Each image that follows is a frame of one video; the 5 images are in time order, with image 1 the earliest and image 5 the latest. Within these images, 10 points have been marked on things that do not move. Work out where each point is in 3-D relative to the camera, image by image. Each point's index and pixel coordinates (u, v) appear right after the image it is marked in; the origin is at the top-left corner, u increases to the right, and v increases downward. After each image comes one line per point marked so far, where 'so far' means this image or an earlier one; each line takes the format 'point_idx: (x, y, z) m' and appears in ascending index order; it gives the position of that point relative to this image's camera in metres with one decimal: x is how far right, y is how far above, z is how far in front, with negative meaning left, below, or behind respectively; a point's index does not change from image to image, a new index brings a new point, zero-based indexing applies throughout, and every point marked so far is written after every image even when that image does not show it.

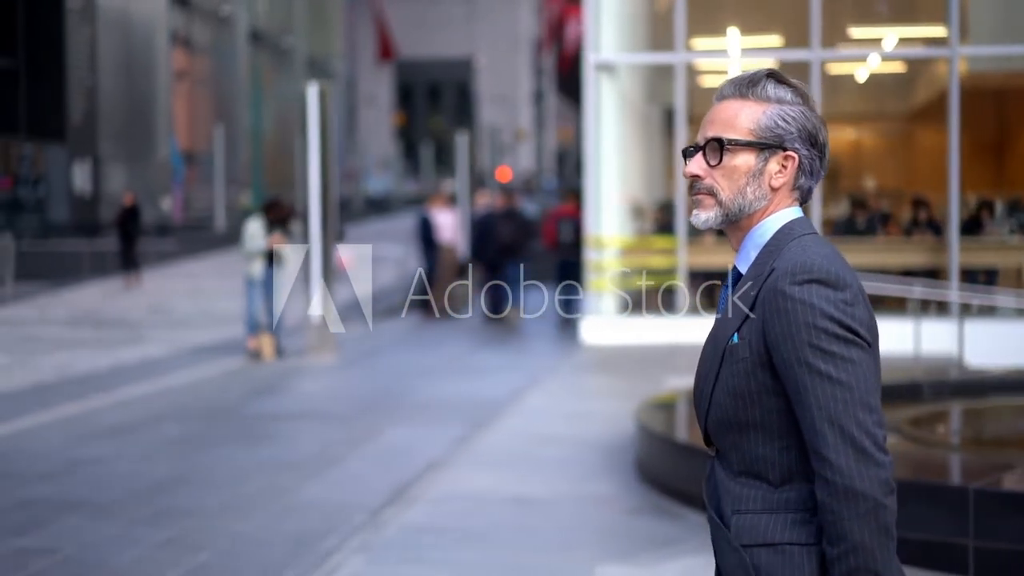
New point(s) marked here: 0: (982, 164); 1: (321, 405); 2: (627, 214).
0: (+5.4, +1.4, +15.4) m
1: (-1.6, -1.0, +10.9) m
2: (+1.4, +0.9, +16.5) m
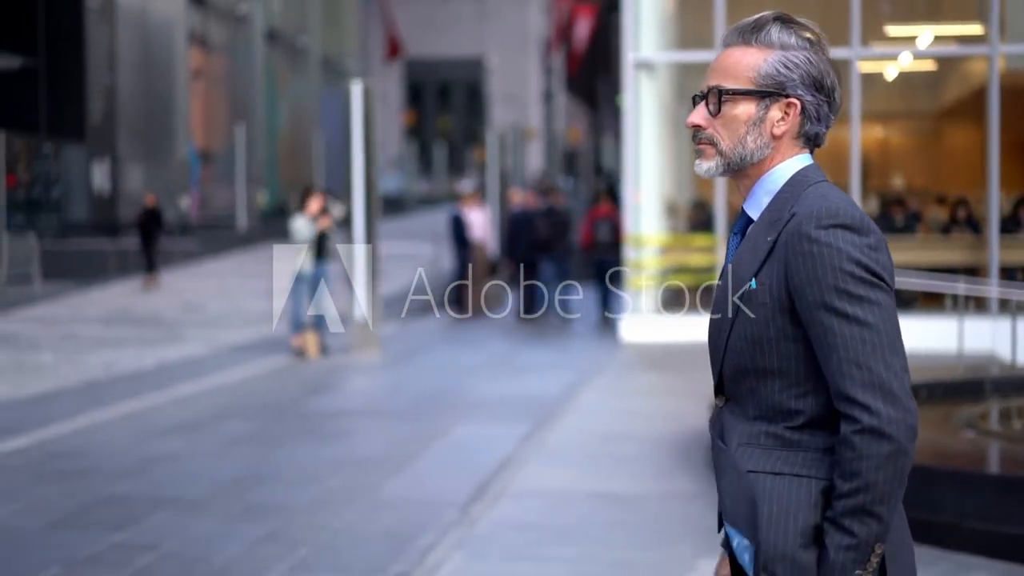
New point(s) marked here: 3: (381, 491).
0: (+5.8, +1.4, +15.4) m
1: (-1.1, -0.9, +10.9) m
2: (+1.9, +0.9, +16.5) m
3: (-0.7, -1.1, +7.4) m
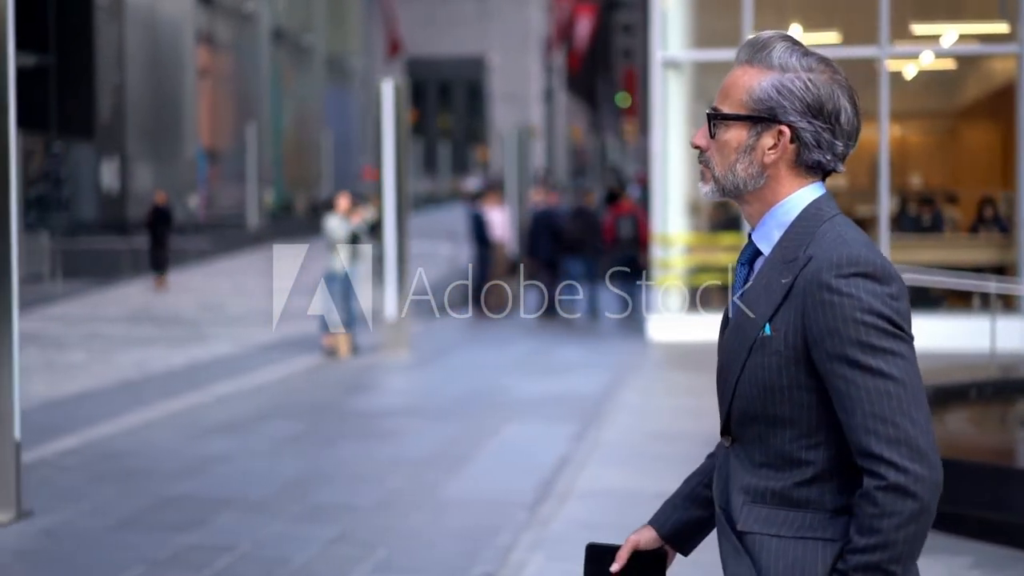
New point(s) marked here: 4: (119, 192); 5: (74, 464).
0: (+6.2, +1.4, +15.4) m
1: (-0.8, -0.9, +10.9) m
2: (+2.2, +1.0, +16.5) m
3: (-0.4, -1.1, +7.3) m
4: (-5.7, +1.4, +19.5) m
5: (-2.6, -1.1, +8.1) m
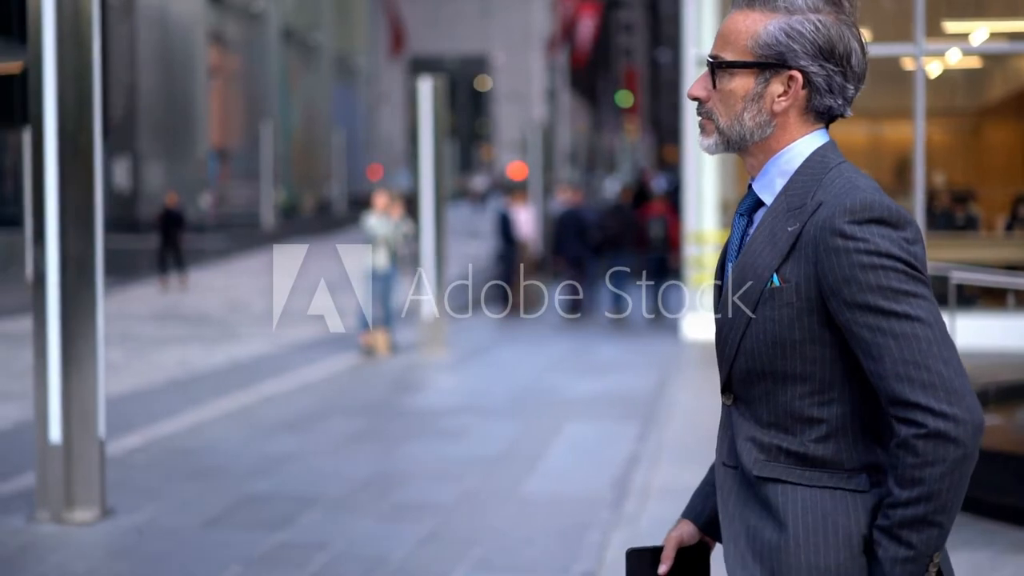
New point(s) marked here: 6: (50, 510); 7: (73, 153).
0: (+6.6, +1.5, +15.3) m
1: (-0.3, -0.9, +10.8) m
2: (+2.6, +1.0, +16.5) m
3: (+0.1, -1.1, +7.3) m
4: (-5.3, +1.4, +19.4) m
5: (-2.2, -1.0, +8.0) m
6: (-2.2, -1.1, +6.5) m
7: (-2.1, +0.7, +6.4) m
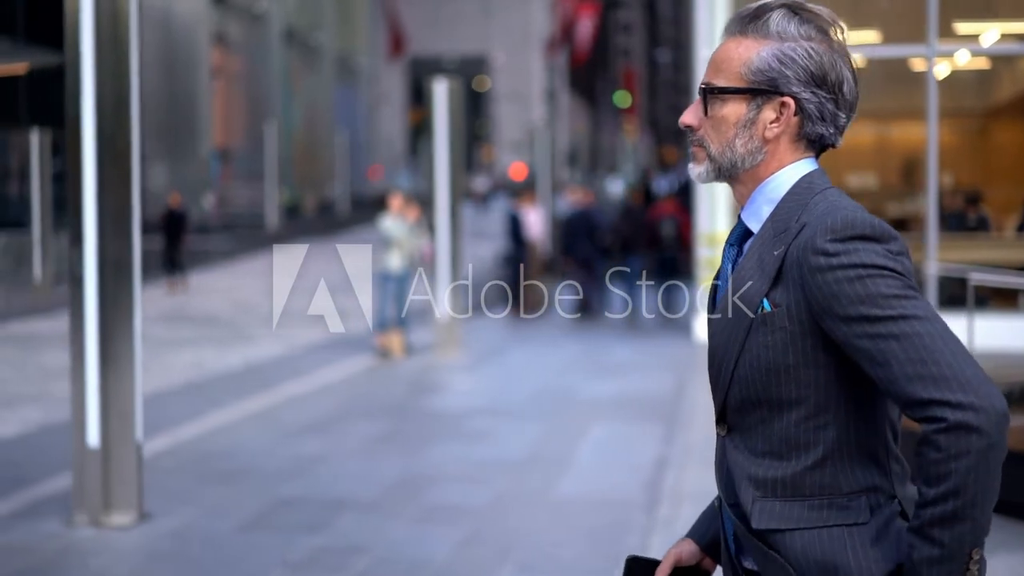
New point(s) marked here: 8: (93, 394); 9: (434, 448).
0: (+6.7, +1.5, +15.4) m
1: (-0.2, -0.9, +10.8) m
2: (+2.8, +1.0, +16.5) m
3: (+0.2, -1.1, +7.3) m
4: (-5.1, +1.4, +19.4) m
5: (-2.0, -1.1, +8.0) m
6: (-2.1, -1.1, +6.5) m
7: (-1.9, +0.6, +6.4) m
8: (-2.0, -0.5, +6.4) m
9: (-0.5, -1.0, +8.7) m
